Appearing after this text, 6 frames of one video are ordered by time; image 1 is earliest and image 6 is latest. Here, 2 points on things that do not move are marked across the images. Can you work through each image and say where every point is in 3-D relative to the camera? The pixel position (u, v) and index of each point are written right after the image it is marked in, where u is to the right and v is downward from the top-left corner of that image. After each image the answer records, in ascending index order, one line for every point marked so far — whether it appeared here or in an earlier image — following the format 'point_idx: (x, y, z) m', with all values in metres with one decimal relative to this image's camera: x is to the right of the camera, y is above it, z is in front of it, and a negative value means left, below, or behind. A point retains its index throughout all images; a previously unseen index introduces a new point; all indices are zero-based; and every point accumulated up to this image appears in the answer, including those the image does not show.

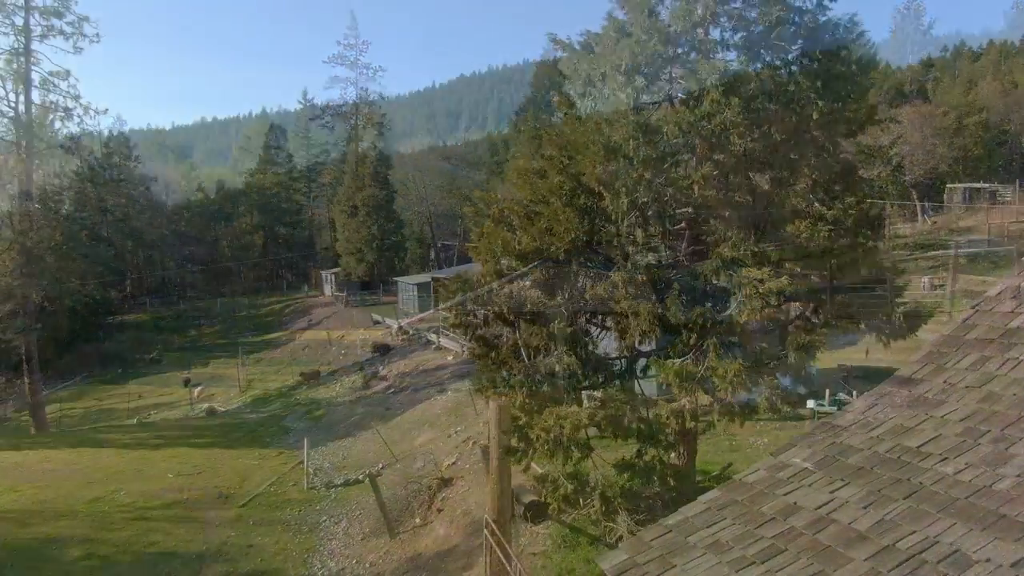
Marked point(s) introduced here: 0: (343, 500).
0: (-4.0, -5.1, +15.9) m
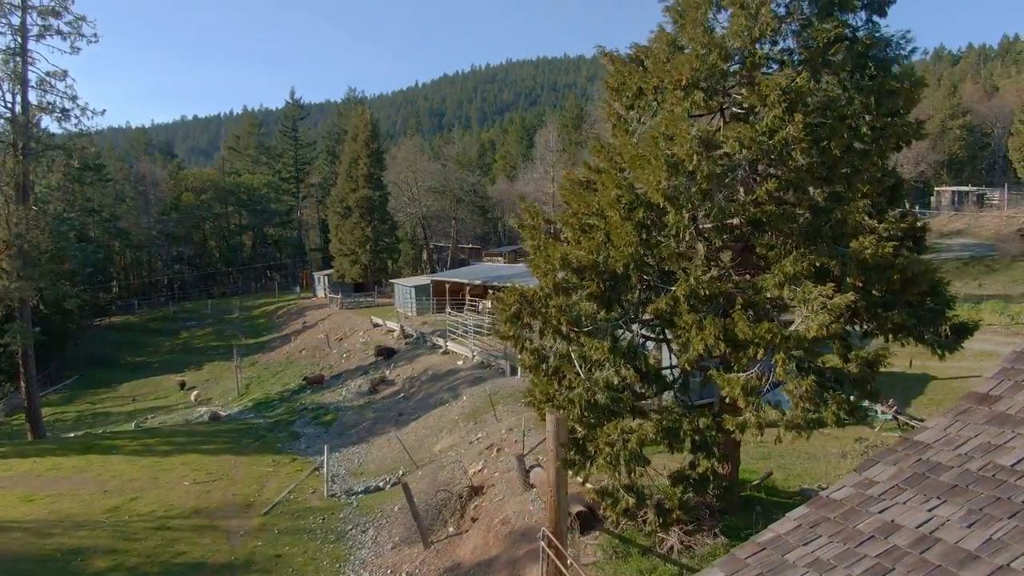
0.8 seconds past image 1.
0: (-3.5, -5.2, +15.8) m
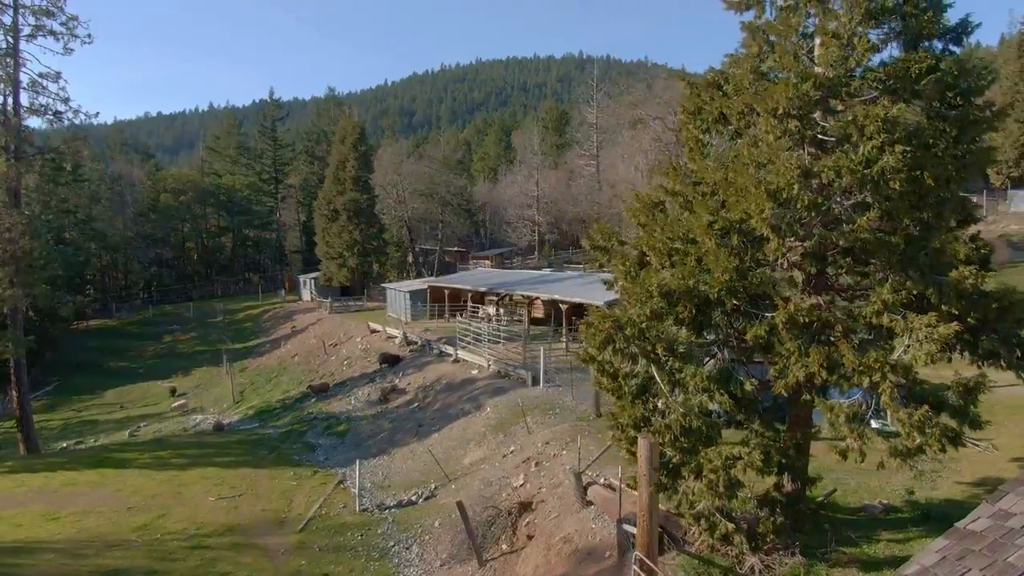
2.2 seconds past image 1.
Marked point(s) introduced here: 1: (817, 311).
0: (-2.5, -5.6, +15.7) m
1: (+3.6, -0.3, +7.8) m
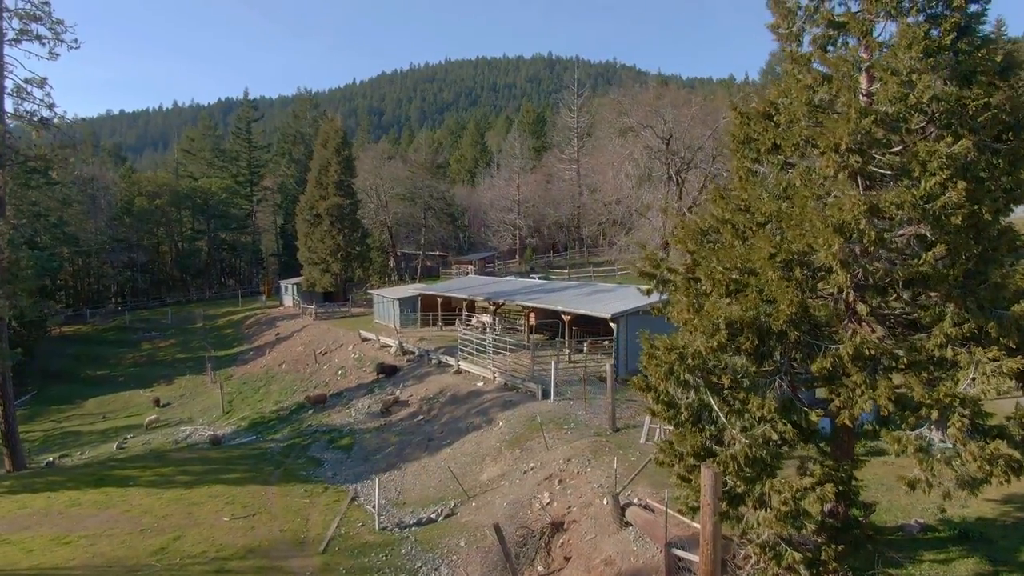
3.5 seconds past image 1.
0: (-2.0, -6.0, +15.6) m
1: (+4.4, -0.7, +7.9) m
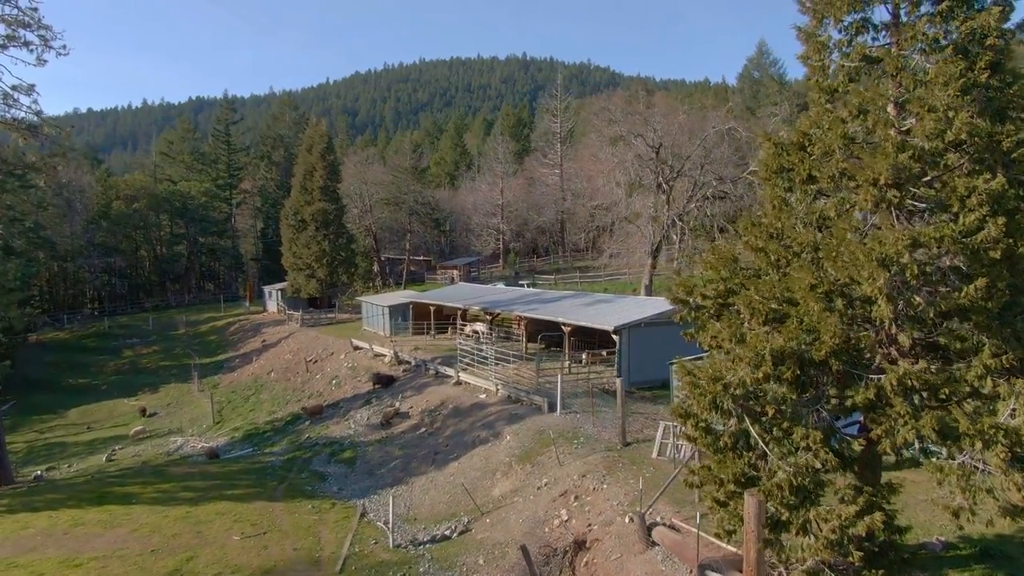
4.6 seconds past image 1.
0: (-1.5, -6.4, +15.6) m
1: (+5.0, -1.1, +8.1) m
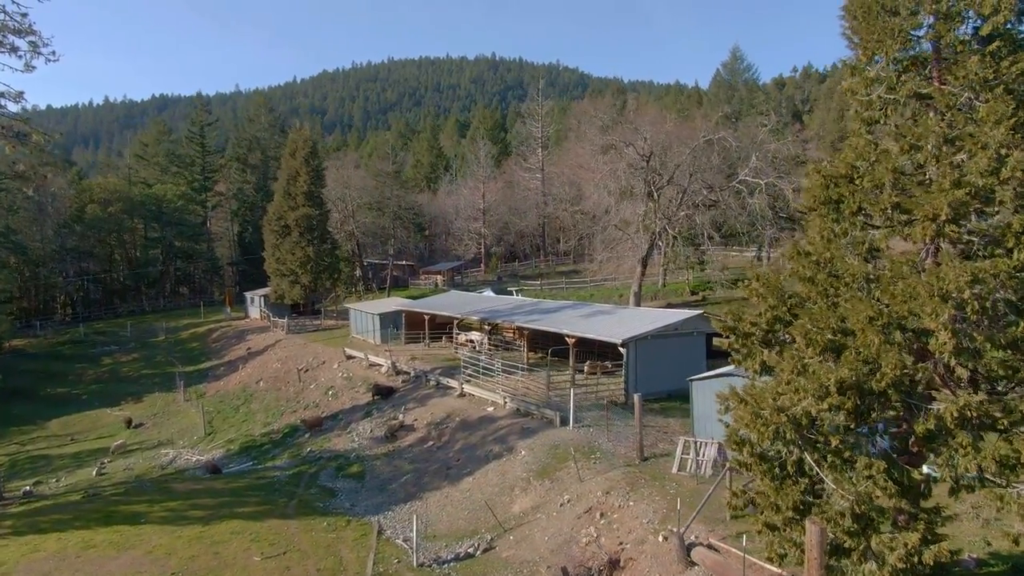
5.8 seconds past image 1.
0: (-0.9, -6.9, +15.7) m
1: (+5.9, -1.5, +8.4) m
